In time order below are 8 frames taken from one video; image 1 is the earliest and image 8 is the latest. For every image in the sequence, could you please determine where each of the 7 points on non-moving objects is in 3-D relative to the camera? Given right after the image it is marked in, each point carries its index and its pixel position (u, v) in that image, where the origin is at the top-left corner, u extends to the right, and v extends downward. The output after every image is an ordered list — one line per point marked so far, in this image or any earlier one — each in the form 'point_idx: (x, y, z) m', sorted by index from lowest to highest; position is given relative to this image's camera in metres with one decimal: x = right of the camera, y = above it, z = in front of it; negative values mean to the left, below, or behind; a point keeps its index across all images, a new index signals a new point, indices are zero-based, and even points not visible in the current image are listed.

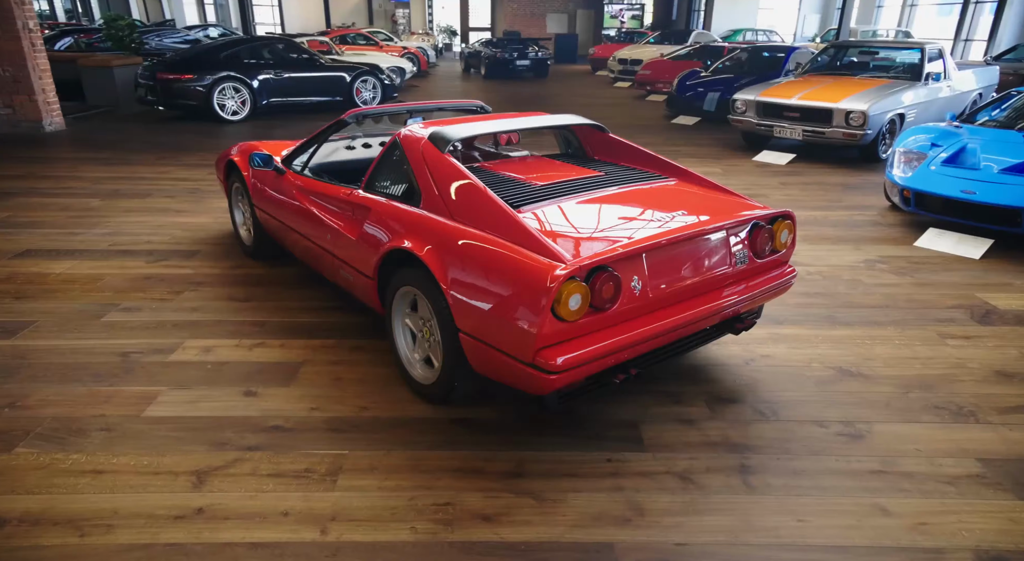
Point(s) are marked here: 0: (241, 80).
0: (-5.2, +3.9, +11.8) m
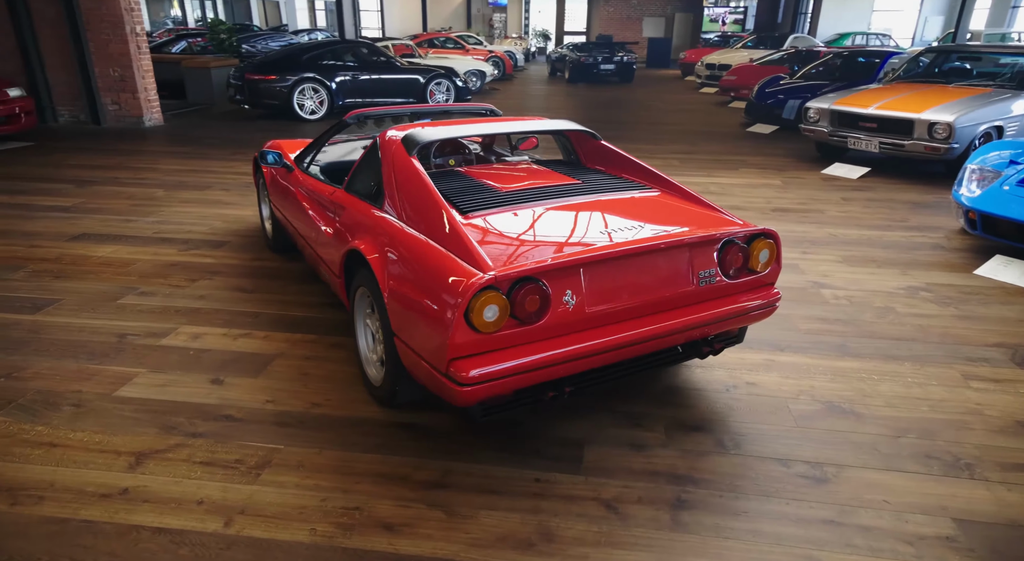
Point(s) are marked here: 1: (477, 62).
0: (-3.9, +4.0, +12.4) m
1: (-0.9, +6.6, +18.5) m
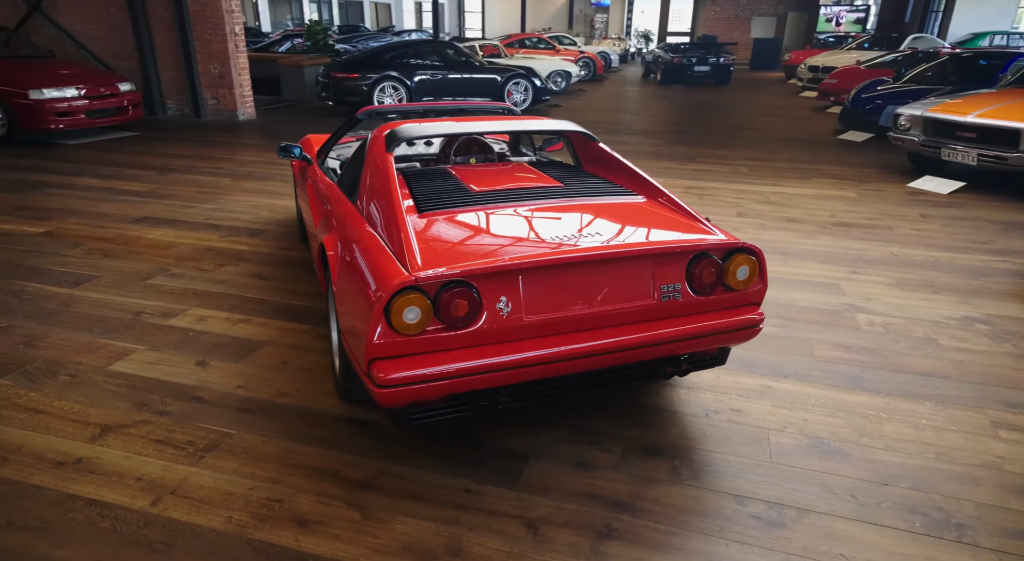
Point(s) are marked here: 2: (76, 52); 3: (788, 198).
0: (-2.3, +4.2, +12.7) m
1: (+1.6, +6.6, +18.4) m
2: (-8.5, +4.5, +12.1) m
3: (+2.8, +0.8, +6.1) m
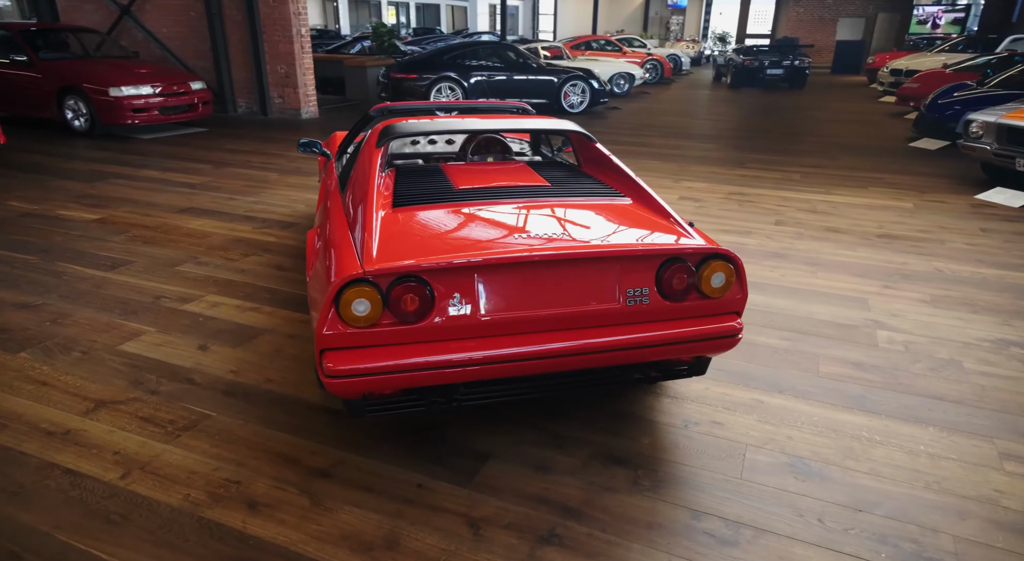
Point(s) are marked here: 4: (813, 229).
0: (-1.2, +4.2, +12.9) m
1: (+3.4, +6.4, +18.1) m
2: (-7.4, +4.8, +12.9) m
3: (+3.1, +0.7, +5.8) m
4: (+2.5, +0.4, +5.1) m
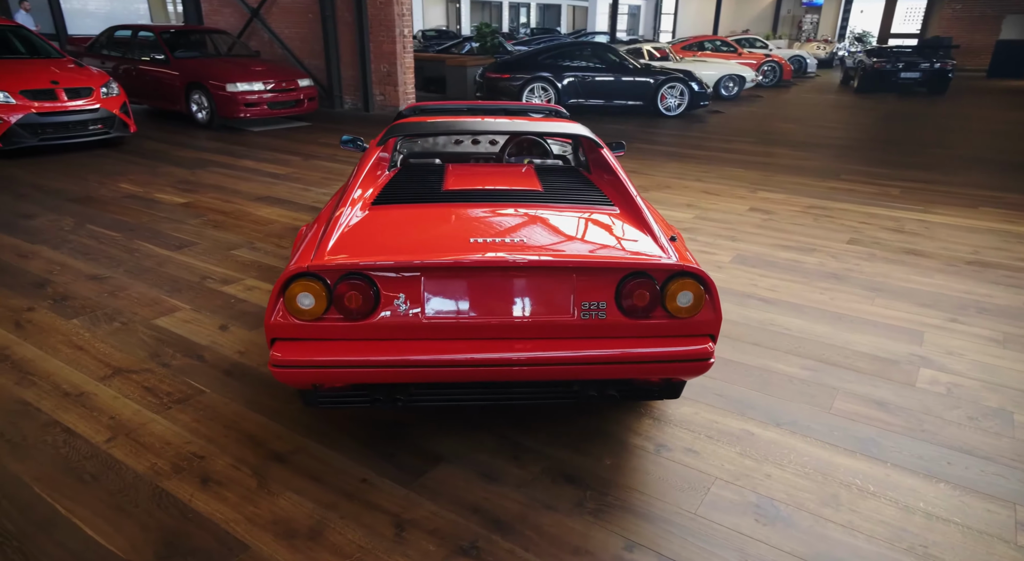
0: (+0.8, +4.2, +12.9) m
1: (+6.3, +6.1, +17.3) m
2: (-5.3, +5.2, +14.0) m
3: (+3.6, +0.5, +5.2) m
4: (+2.8, +0.2, +4.6) m
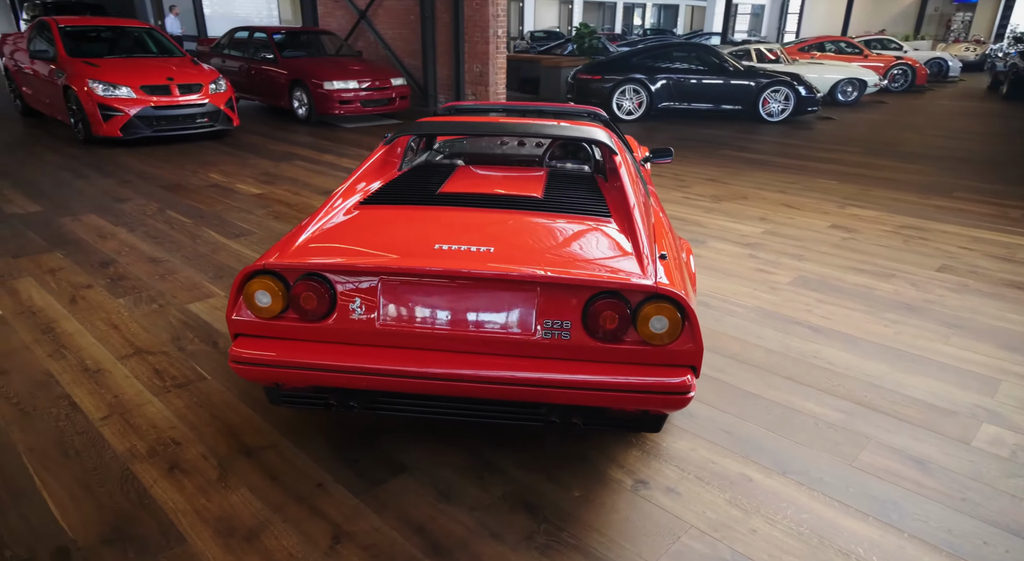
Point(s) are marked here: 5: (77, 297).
0: (+2.7, +4.1, +12.6) m
1: (+8.8, +5.5, +16.0) m
2: (-3.1, +5.4, +14.5) m
3: (+4.0, +0.2, +4.5) m
4: (+3.1, 0.0, +4.0) m
5: (-2.3, -0.1, +3.3) m
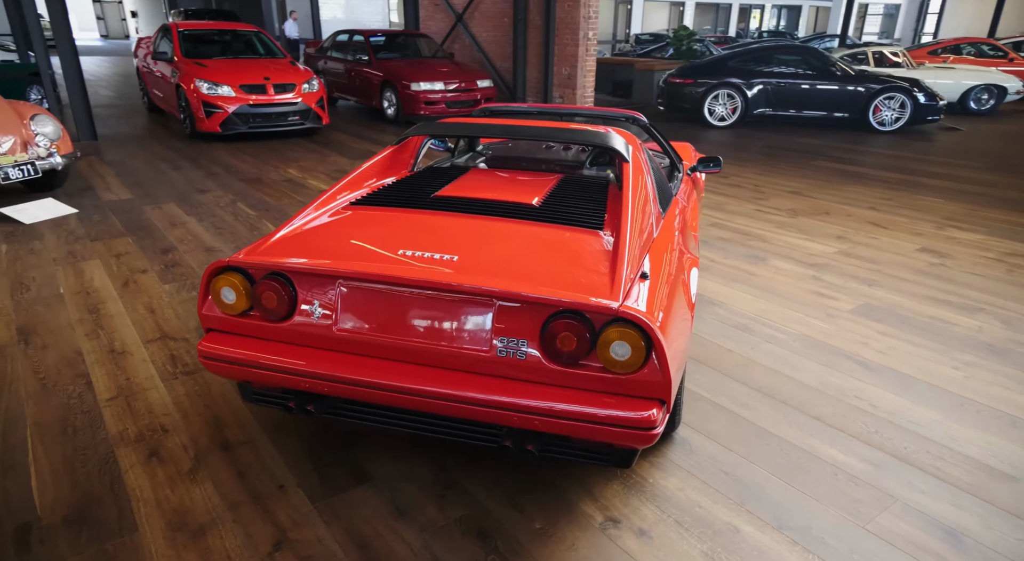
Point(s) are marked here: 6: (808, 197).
0: (+4.4, +3.8, +11.9) m
1: (+11.1, +4.8, +14.4) m
2: (-0.9, +5.4, +14.7) m
3: (+4.2, -0.1, +3.8) m
4: (+3.3, -0.2, +3.4) m
5: (-2.2, 0.0, +3.5) m
6: (+3.0, +0.9, +6.2) m
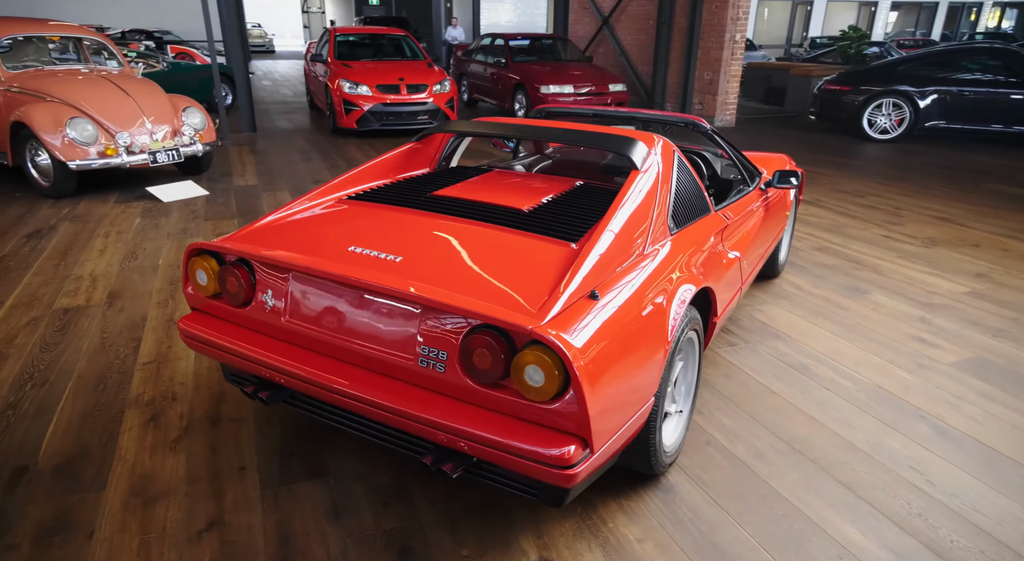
0: (+6.8, +3.2, +10.5) m
1: (+13.9, +3.6, +11.4) m
2: (+2.4, +5.3, +14.5) m
3: (+4.4, -0.5, +2.7) m
4: (+3.4, -0.6, +2.5) m
5: (-1.9, +0.1, +3.9) m
6: (+3.9, +0.5, +5.3) m
